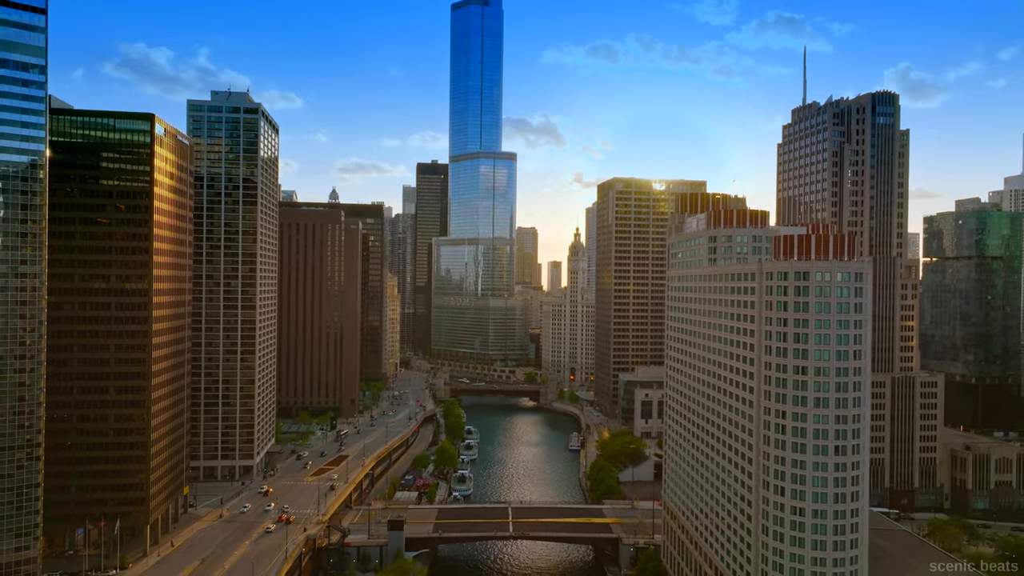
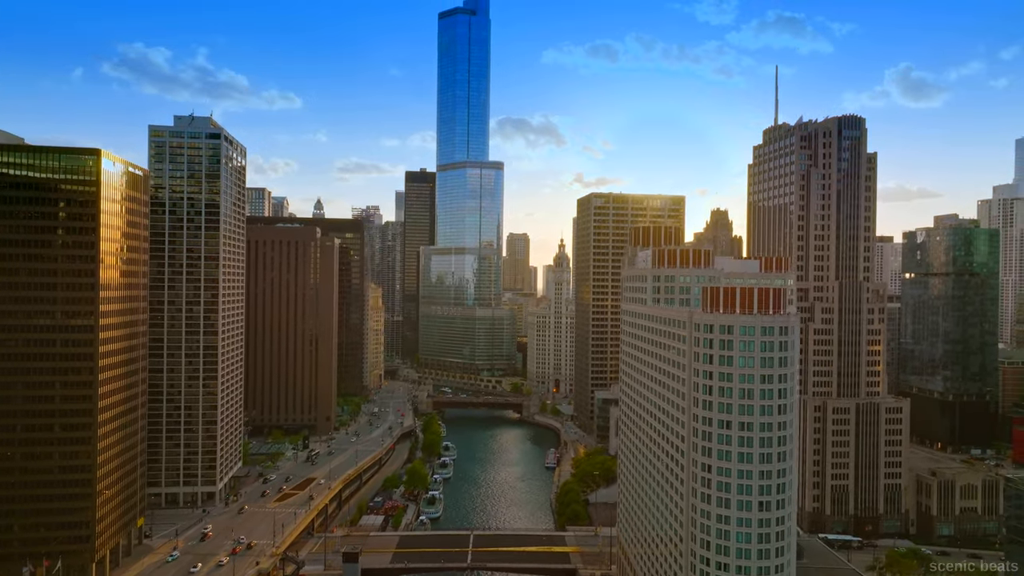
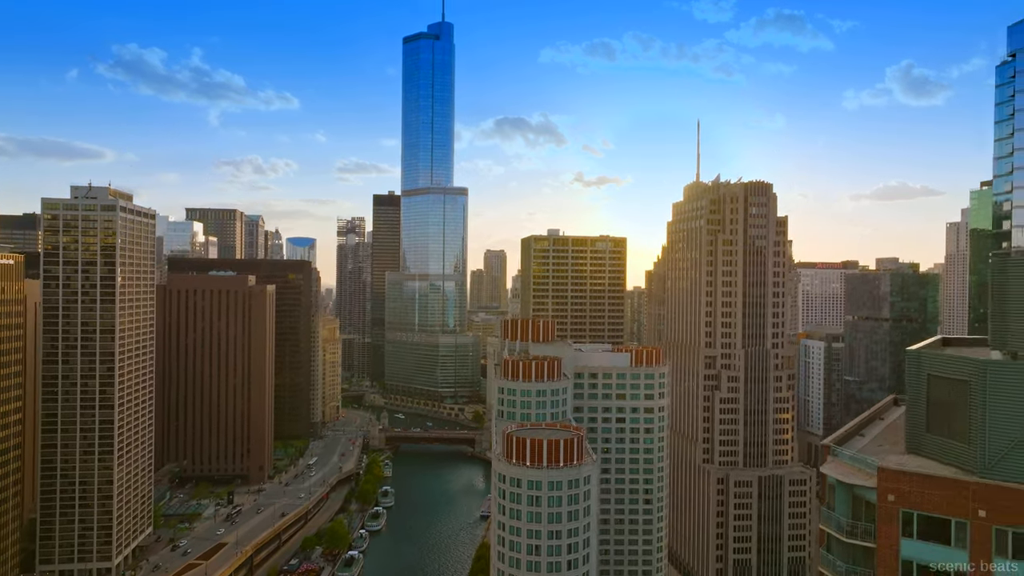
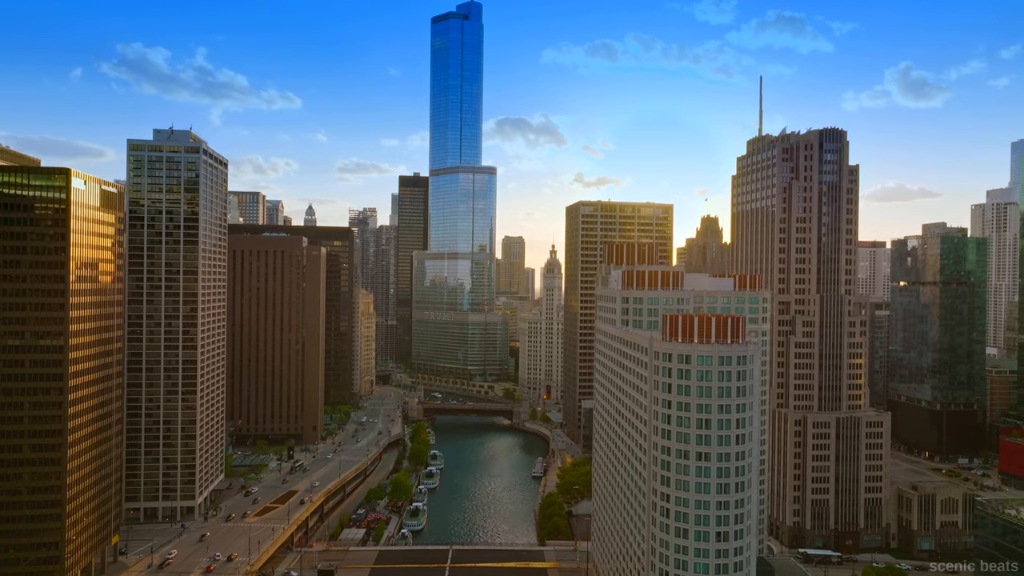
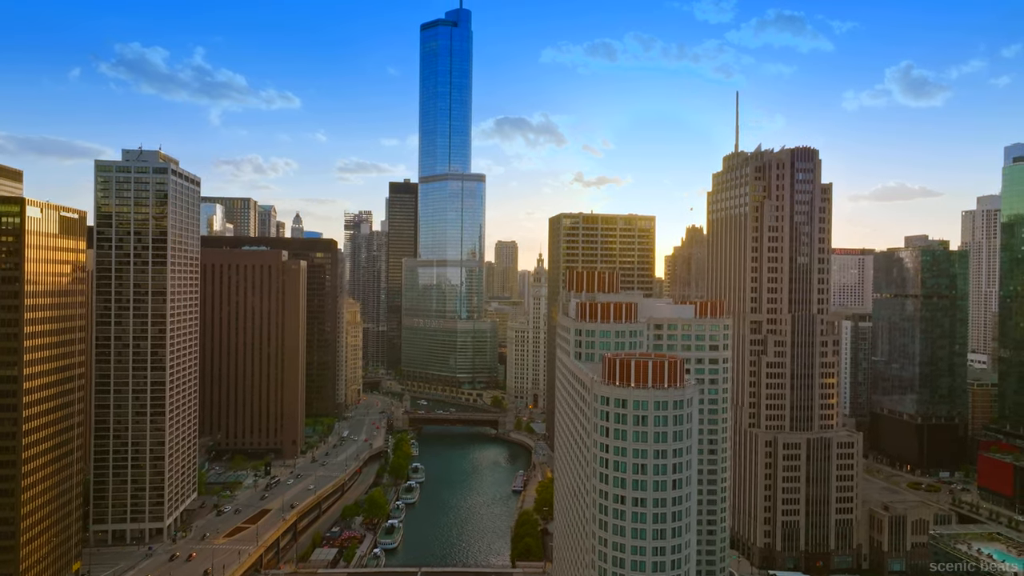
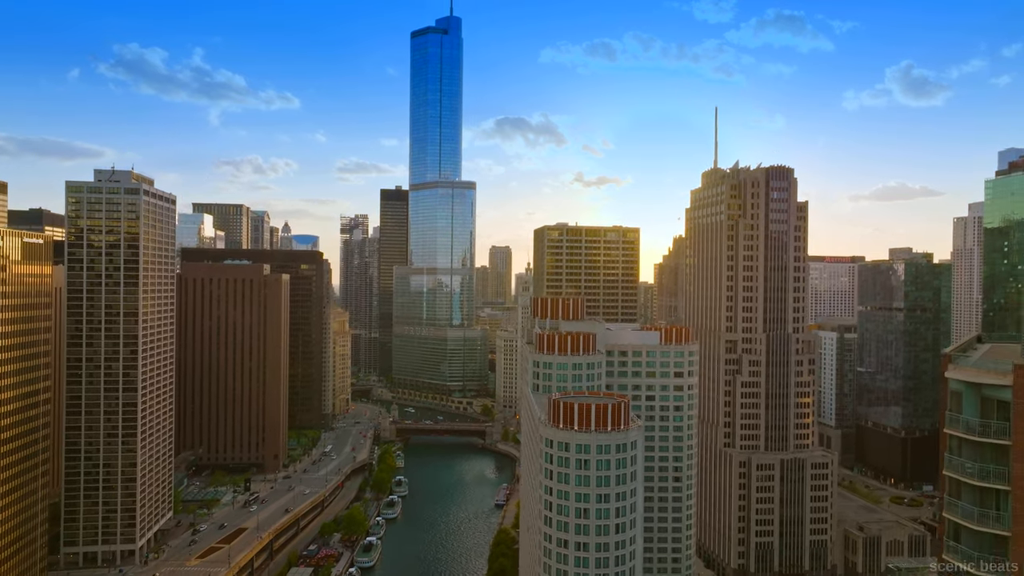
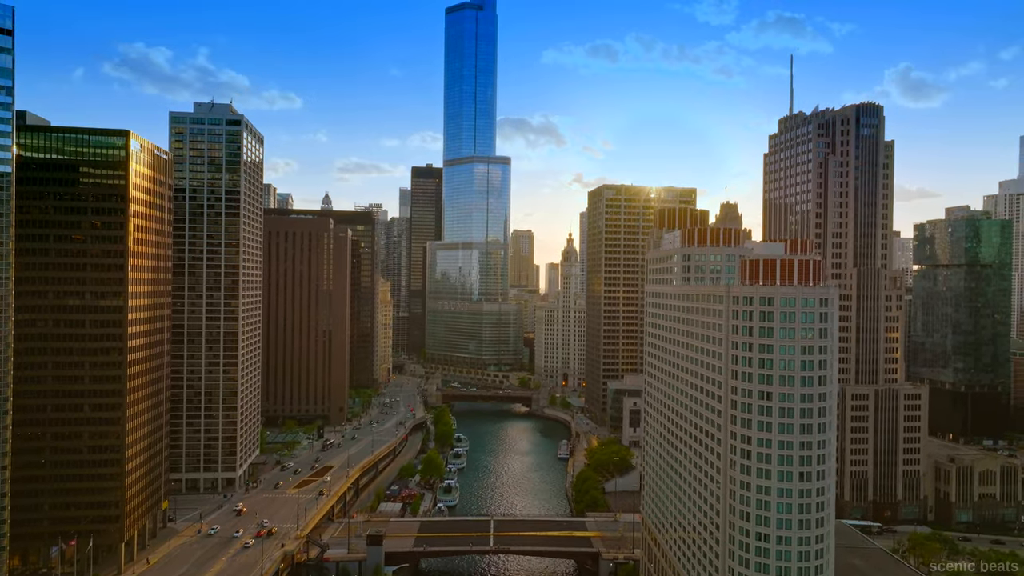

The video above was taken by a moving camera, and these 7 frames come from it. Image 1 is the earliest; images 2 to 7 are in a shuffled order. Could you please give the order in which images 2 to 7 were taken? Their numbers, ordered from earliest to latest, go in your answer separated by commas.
7, 2, 4, 5, 6, 3
